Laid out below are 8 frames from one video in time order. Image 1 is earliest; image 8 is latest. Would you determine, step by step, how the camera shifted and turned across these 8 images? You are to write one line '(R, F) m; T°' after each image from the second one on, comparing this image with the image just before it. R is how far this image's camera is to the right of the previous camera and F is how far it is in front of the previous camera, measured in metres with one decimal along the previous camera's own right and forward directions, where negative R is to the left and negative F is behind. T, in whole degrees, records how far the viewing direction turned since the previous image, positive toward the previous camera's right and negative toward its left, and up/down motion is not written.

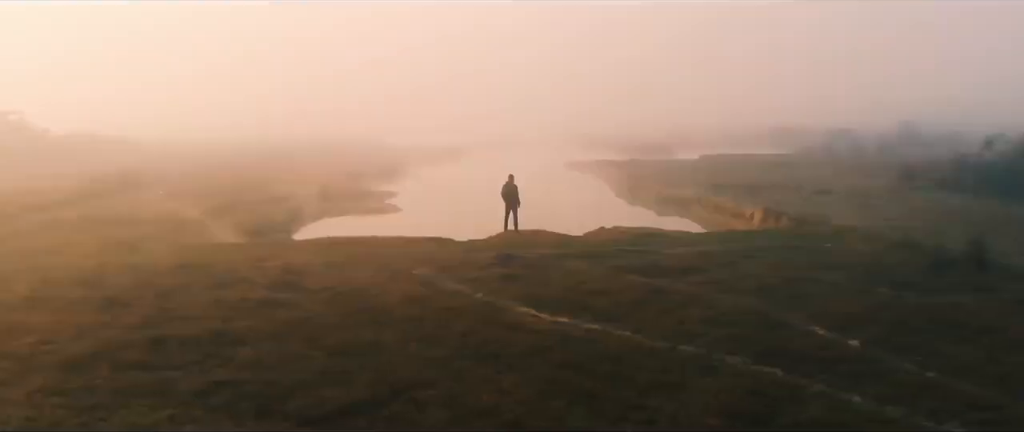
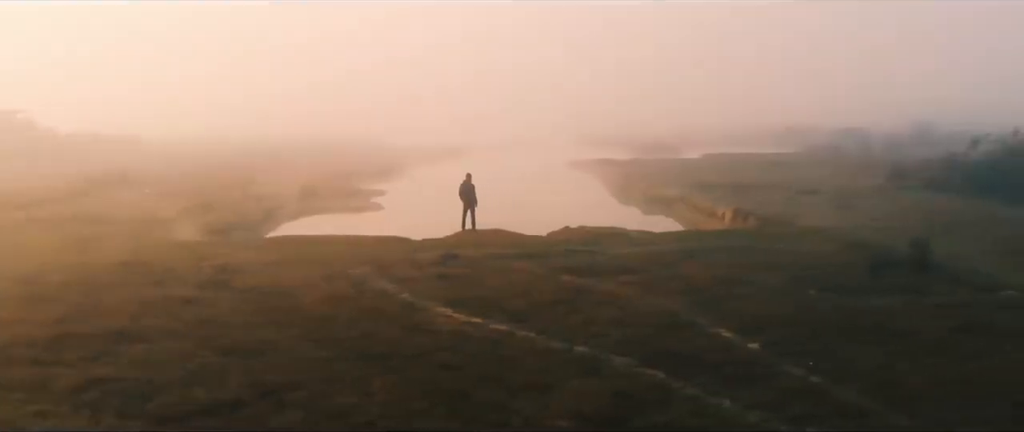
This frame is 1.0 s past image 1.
(+2.0, +0.1) m; -2°
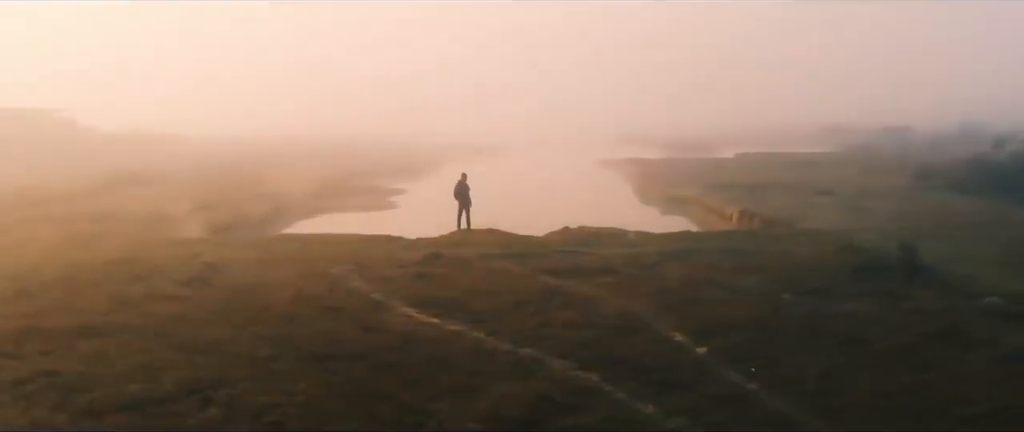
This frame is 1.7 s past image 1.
(+1.5, +0.1) m; -4°
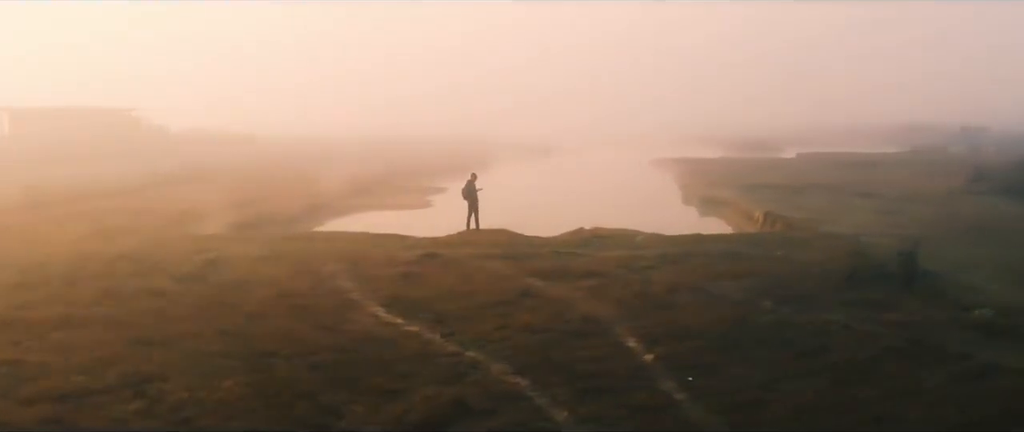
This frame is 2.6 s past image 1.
(+1.9, +0.2) m; -6°
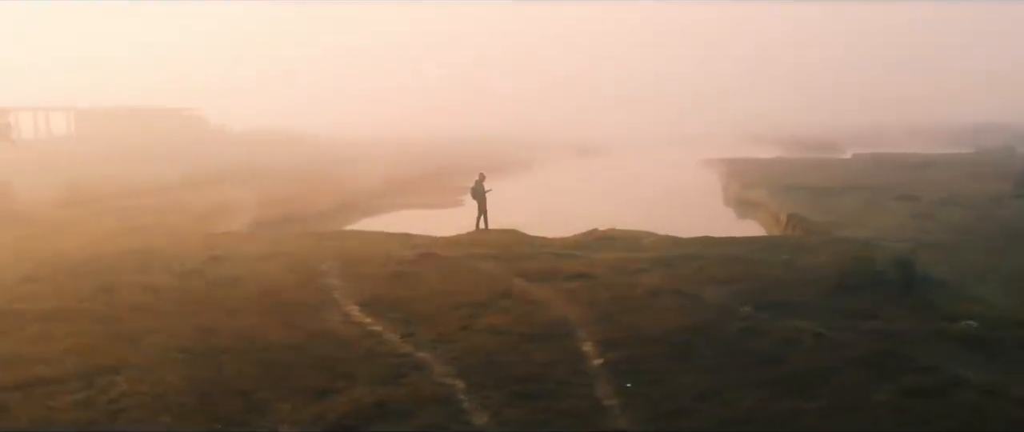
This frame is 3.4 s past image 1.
(+1.7, +0.1) m; -5°
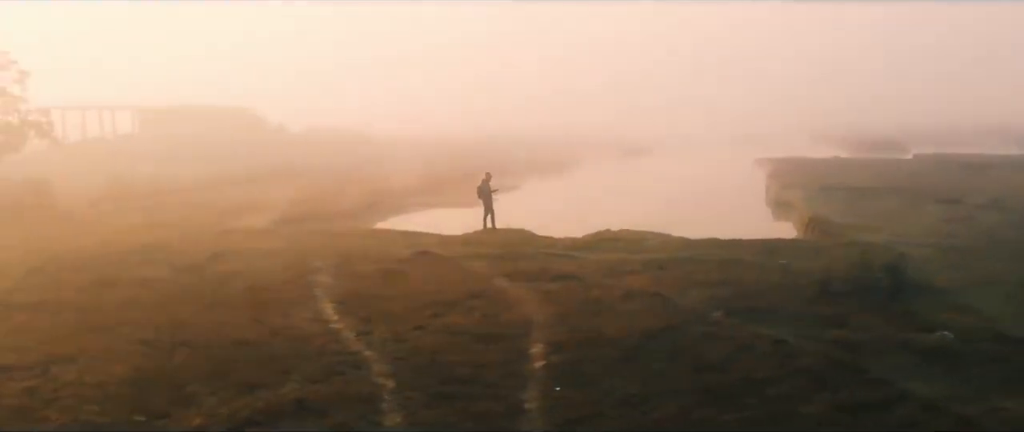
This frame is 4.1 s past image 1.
(+1.8, +0.2) m; -5°
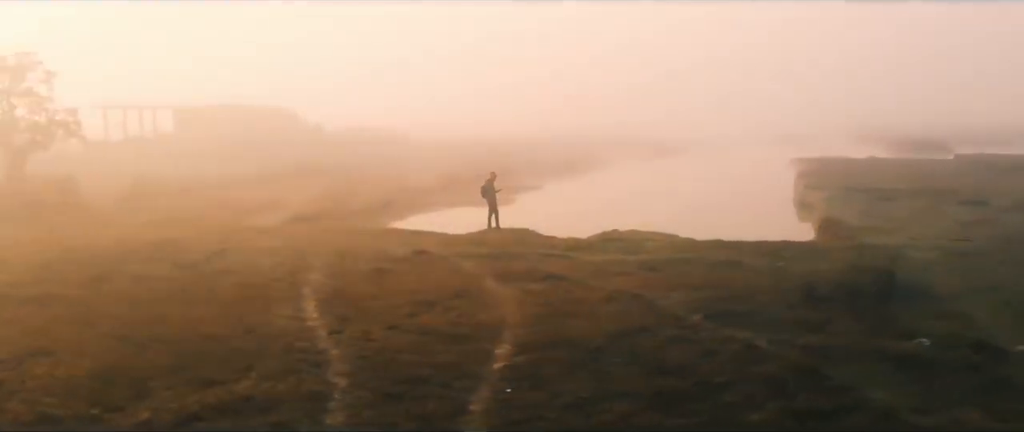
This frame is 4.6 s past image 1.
(+1.2, +0.1) m; -3°
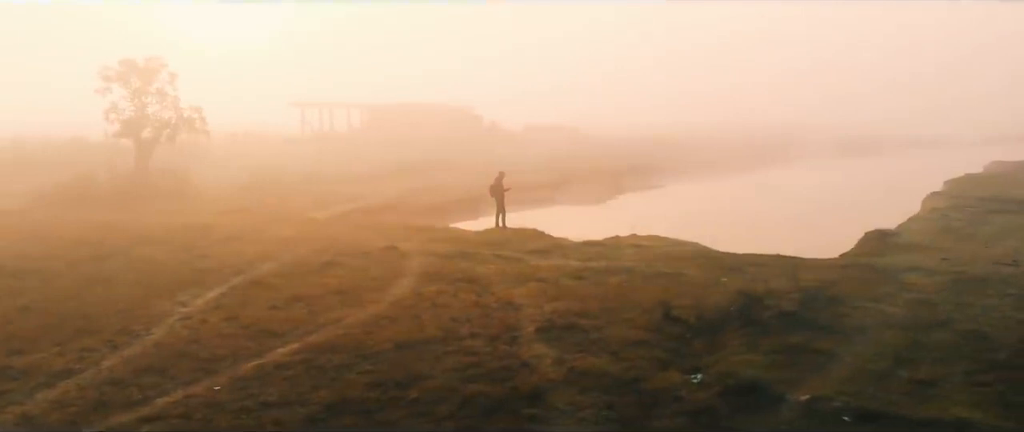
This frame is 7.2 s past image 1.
(+6.3, +1.5) m; -18°
